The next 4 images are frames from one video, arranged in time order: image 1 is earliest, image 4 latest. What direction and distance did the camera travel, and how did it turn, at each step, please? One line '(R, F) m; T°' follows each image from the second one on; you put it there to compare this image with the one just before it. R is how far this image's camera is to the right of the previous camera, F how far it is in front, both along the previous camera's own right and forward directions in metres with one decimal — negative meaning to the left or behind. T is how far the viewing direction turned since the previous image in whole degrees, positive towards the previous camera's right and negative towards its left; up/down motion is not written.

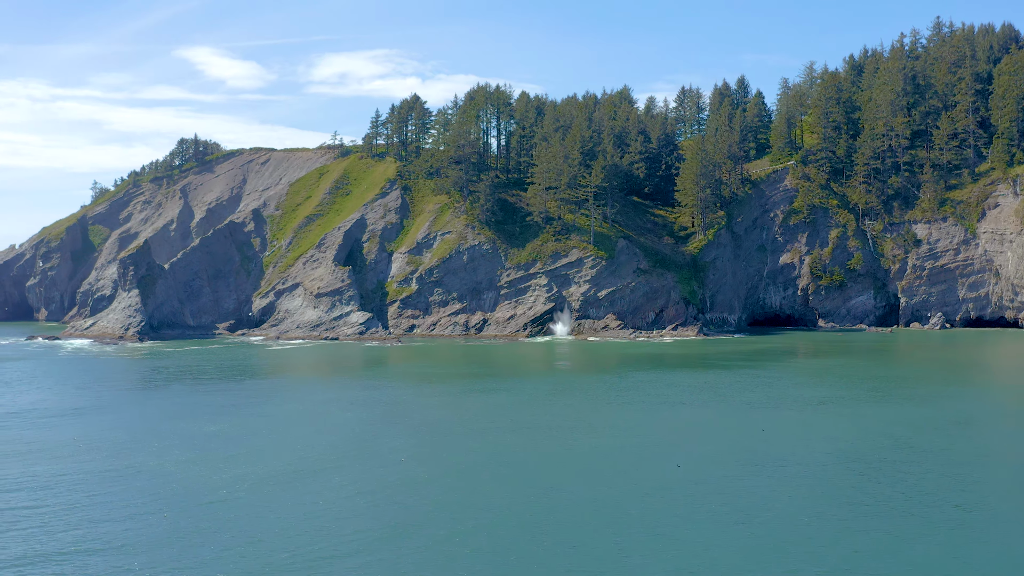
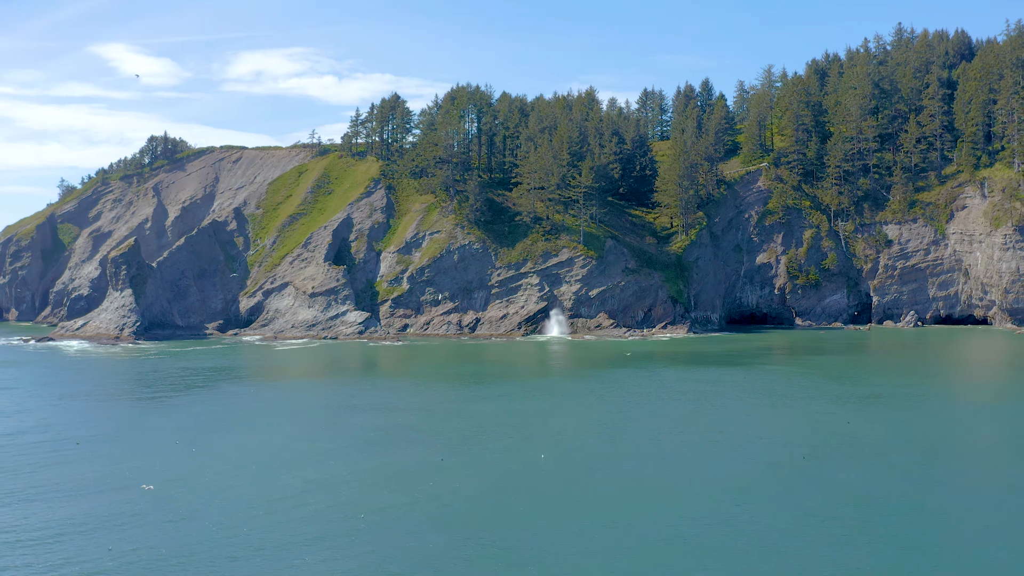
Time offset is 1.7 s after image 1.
(-1.7, +0.1) m; +2°
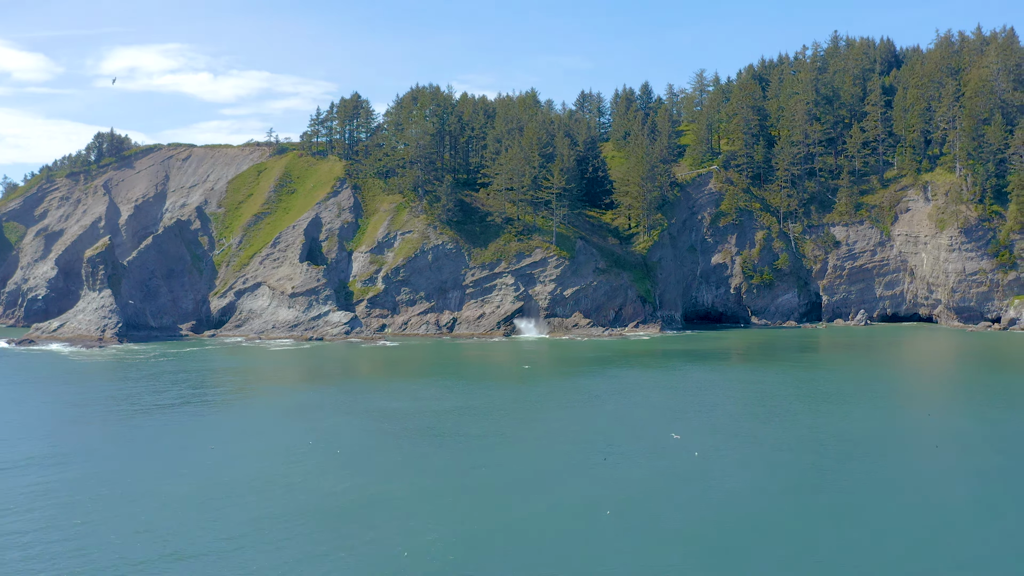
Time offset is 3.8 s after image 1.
(-2.0, -0.4) m; +4°
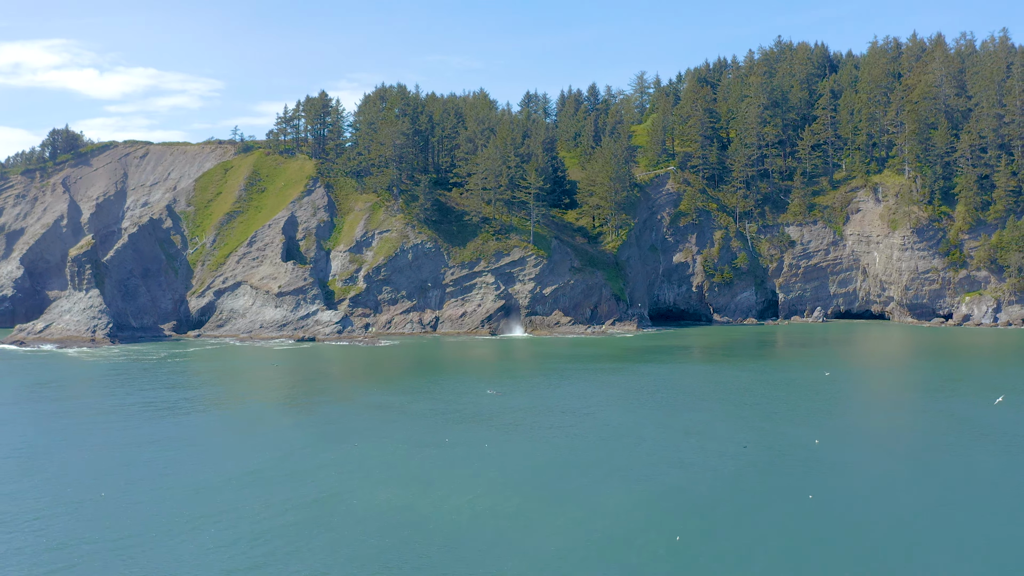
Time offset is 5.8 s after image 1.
(-1.7, -0.8) m; +3°
